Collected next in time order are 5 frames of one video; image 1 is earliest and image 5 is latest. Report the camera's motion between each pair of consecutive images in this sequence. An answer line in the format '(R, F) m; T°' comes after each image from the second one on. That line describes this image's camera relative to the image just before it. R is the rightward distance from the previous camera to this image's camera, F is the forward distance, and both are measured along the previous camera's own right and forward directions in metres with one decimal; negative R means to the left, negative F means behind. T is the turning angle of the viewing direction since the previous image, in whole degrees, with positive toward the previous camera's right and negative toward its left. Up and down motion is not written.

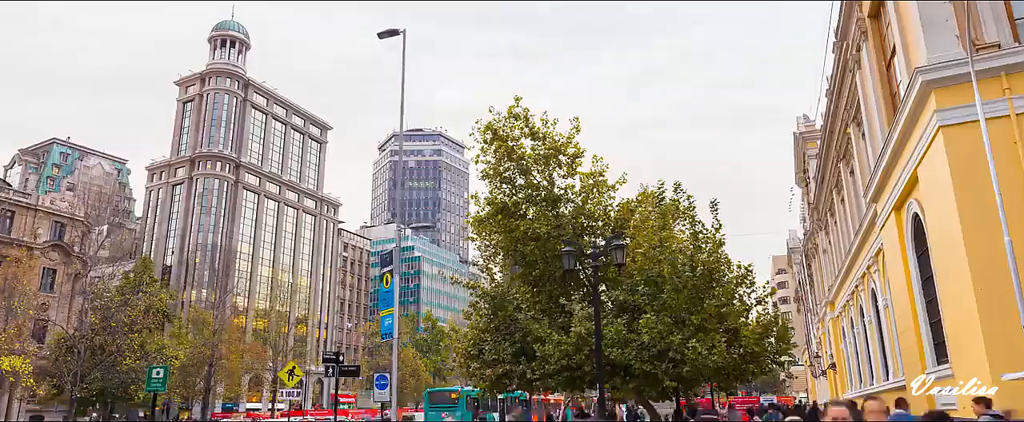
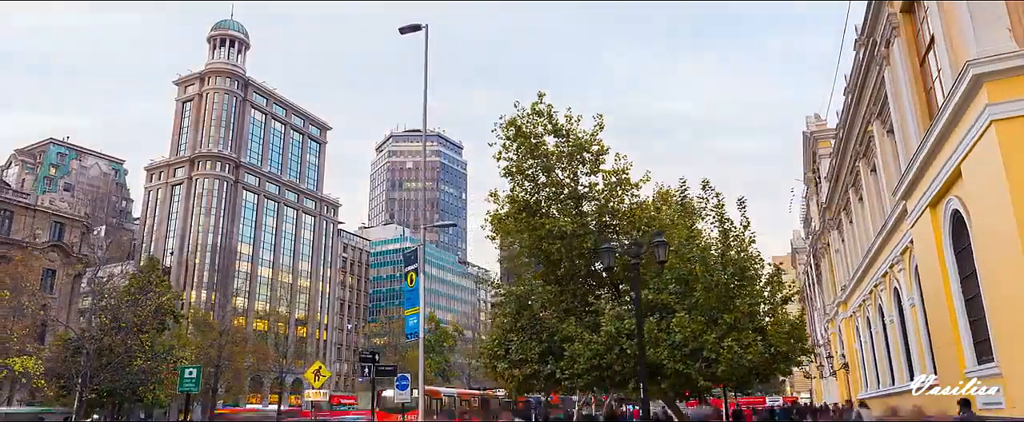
(-0.8, +0.3) m; 0°
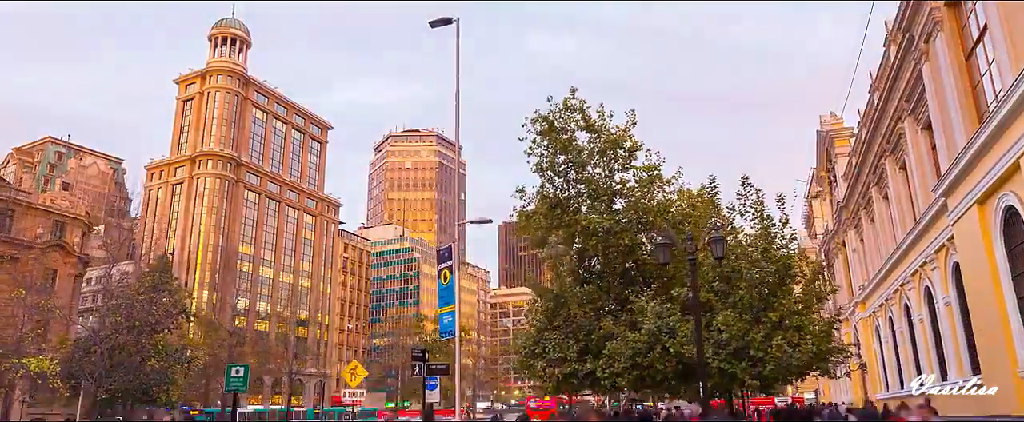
(-1.0, +0.3) m; 0°
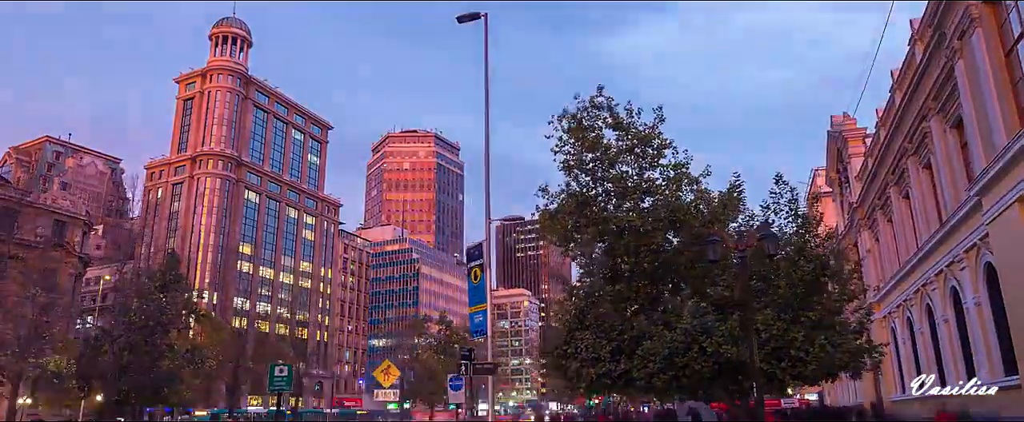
(-0.9, +0.3) m; 0°
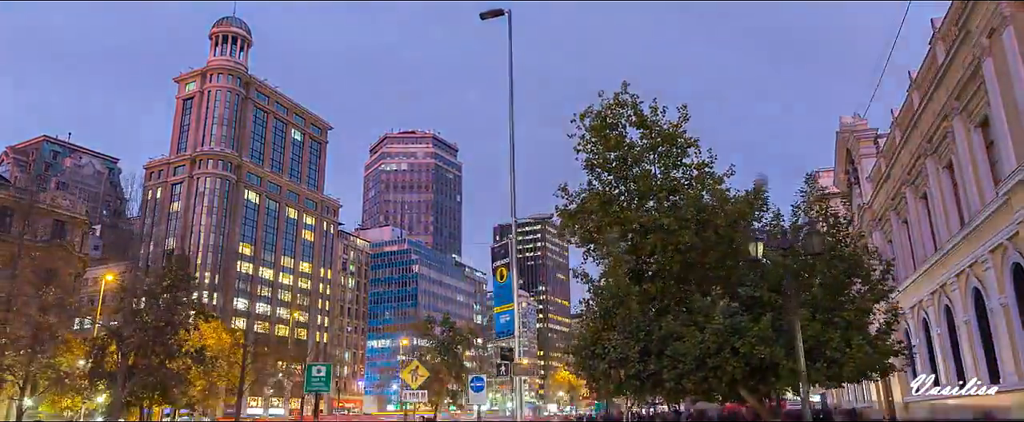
(-0.7, +0.3) m; 0°
